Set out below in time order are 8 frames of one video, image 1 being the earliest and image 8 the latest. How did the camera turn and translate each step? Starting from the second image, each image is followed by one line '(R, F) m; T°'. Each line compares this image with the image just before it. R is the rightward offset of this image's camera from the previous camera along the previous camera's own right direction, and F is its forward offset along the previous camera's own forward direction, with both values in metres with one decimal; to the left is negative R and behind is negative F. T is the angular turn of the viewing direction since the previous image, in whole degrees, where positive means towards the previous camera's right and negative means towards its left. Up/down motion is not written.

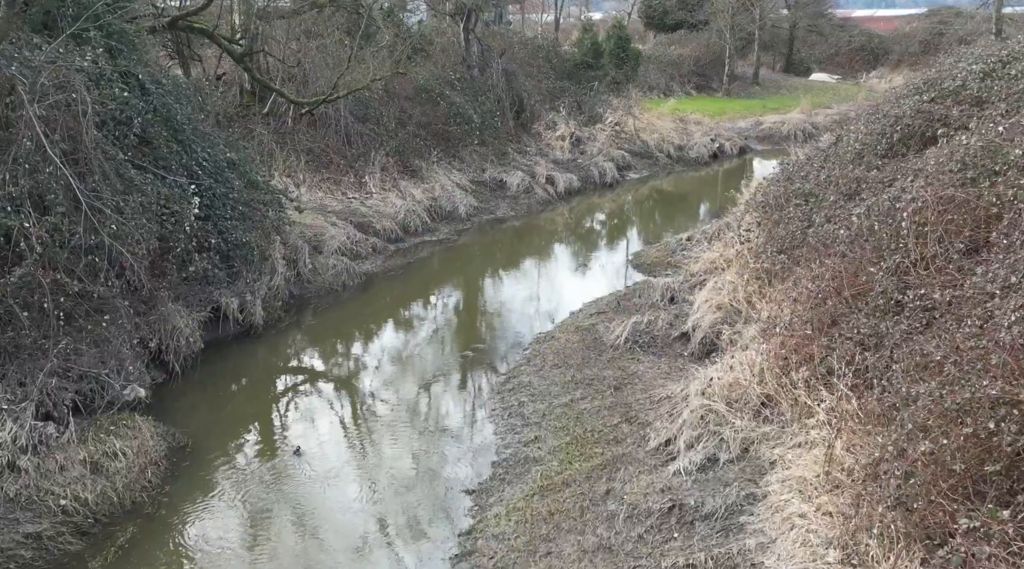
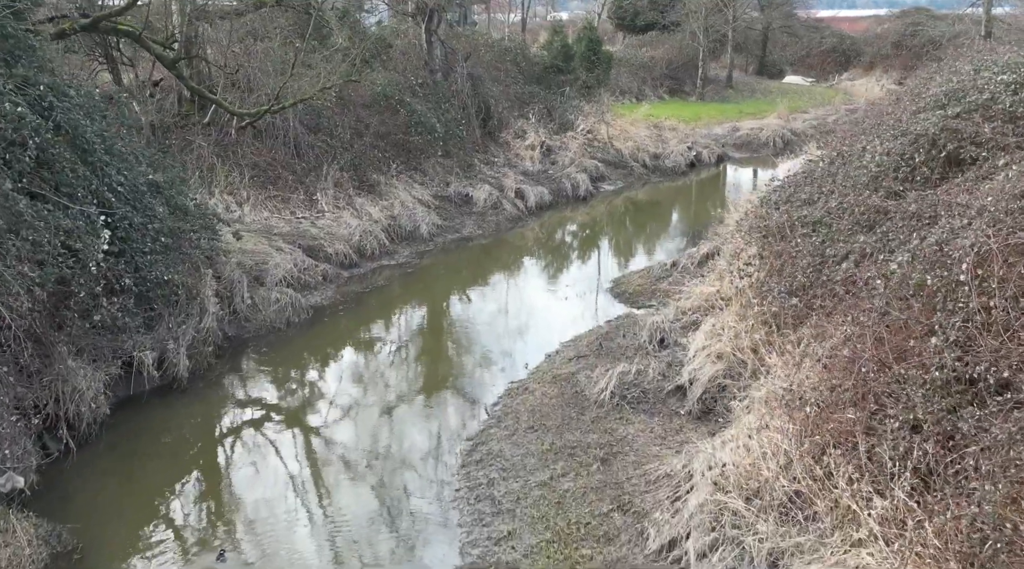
(0.0, +1.6) m; +2°
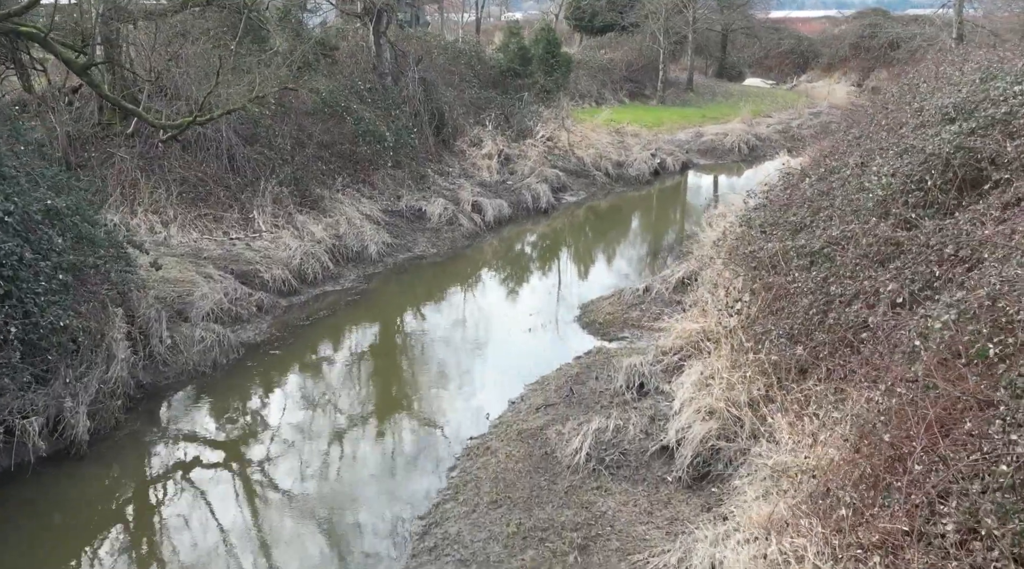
(0.0, +1.4) m; +2°
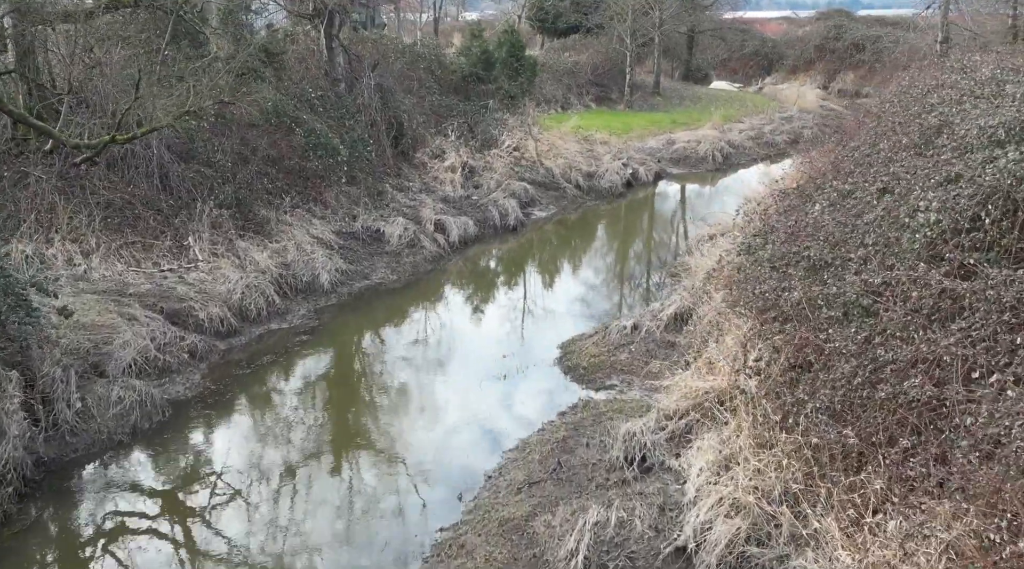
(-0.1, +1.6) m; +2°
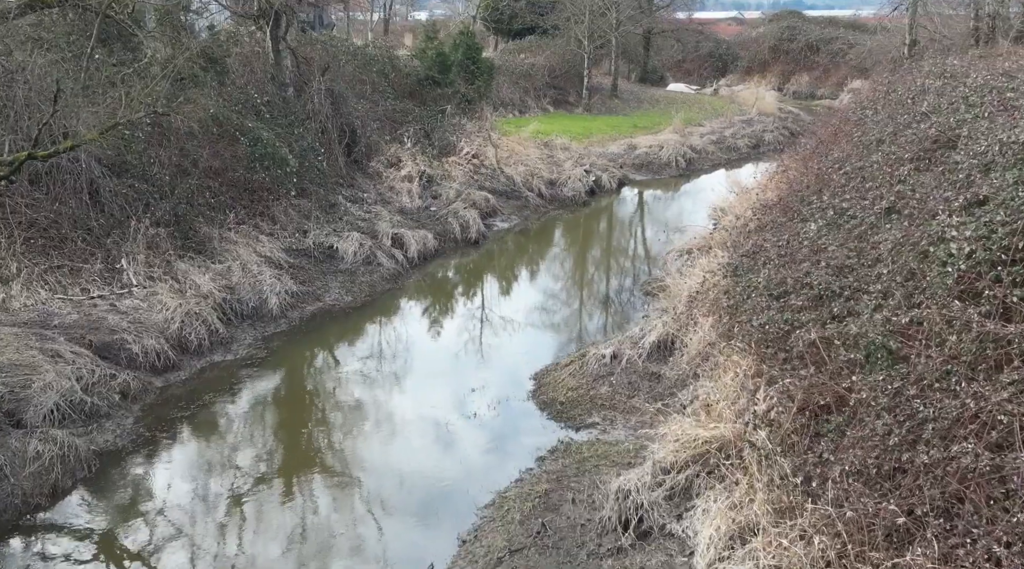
(-0.2, +1.0) m; +3°
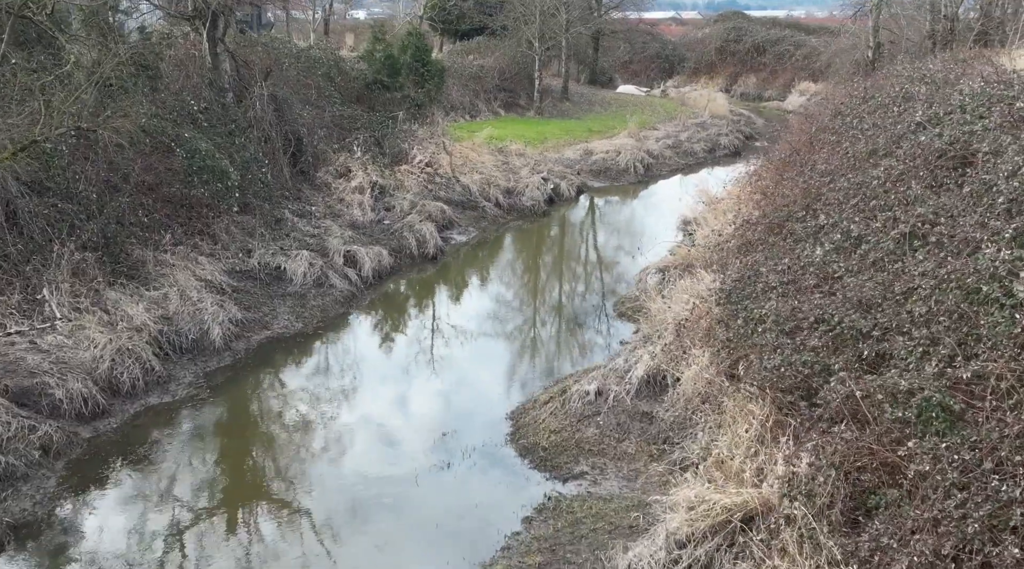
(-0.3, +1.1) m; +3°
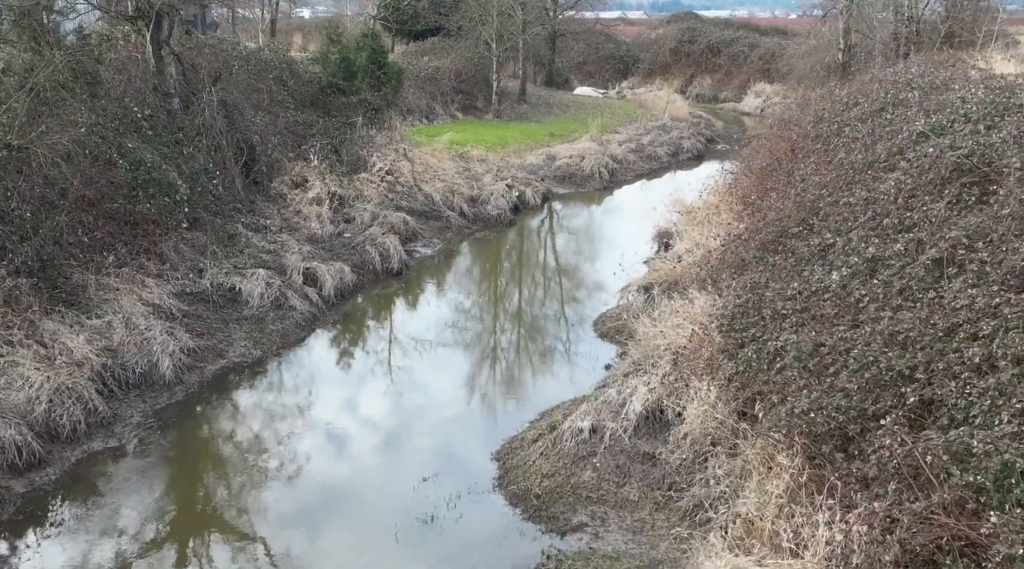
(-0.3, +0.9) m; +3°
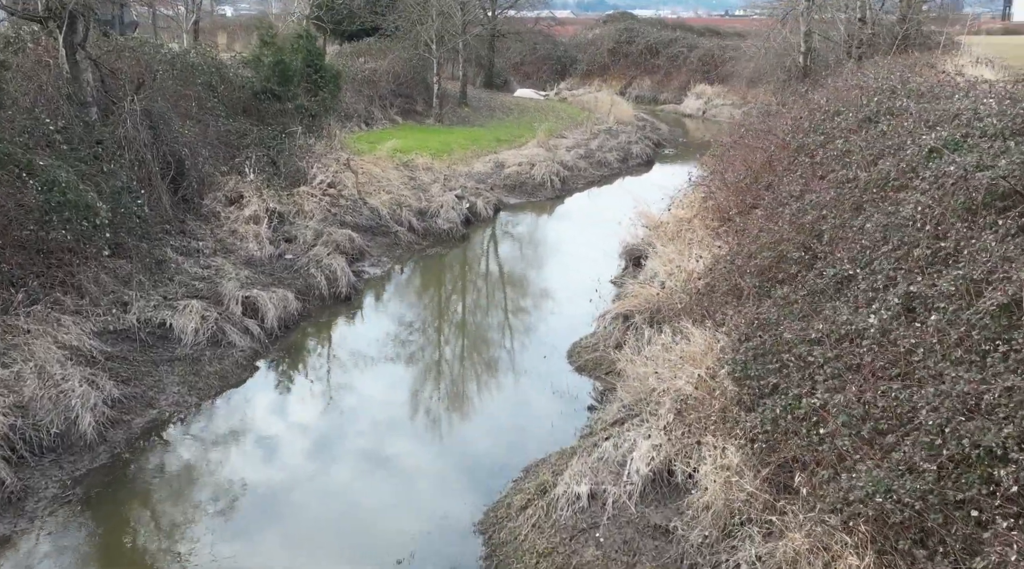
(-0.4, +1.3) m; +4°
